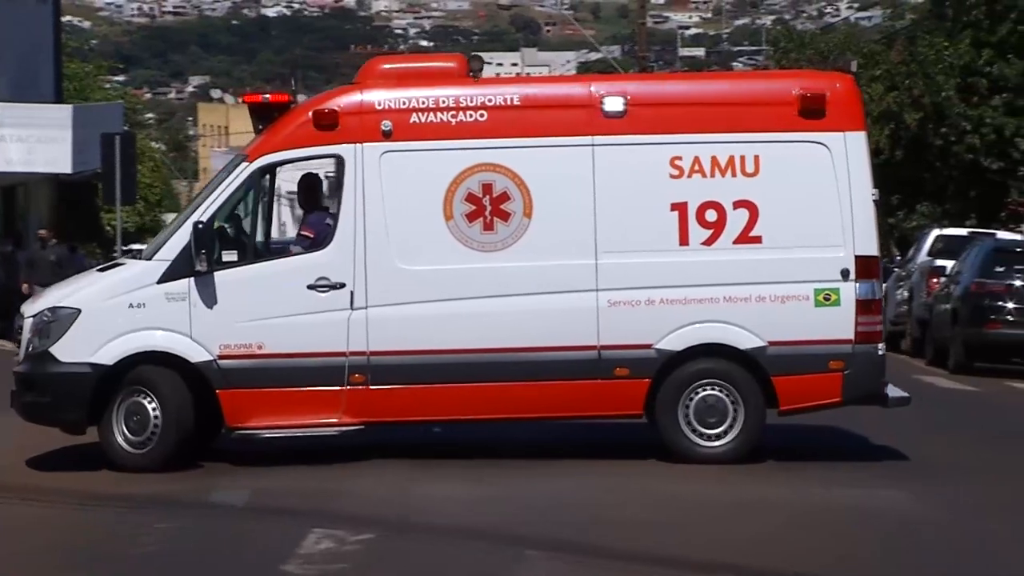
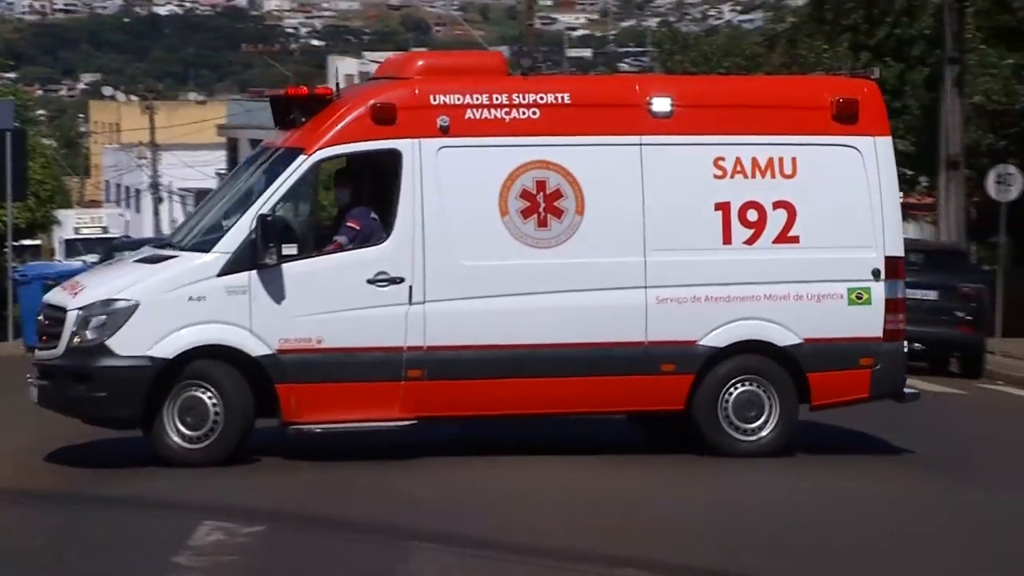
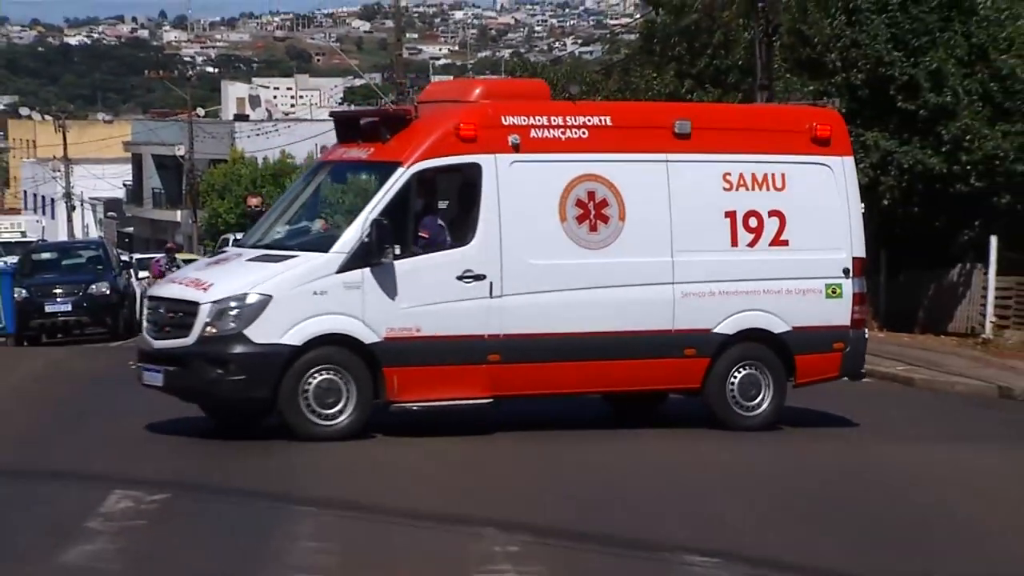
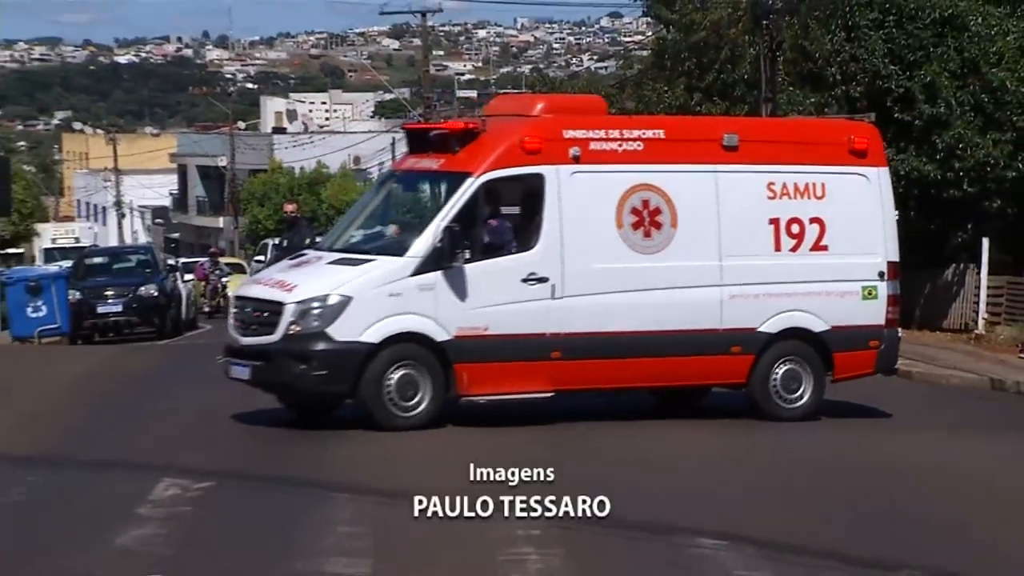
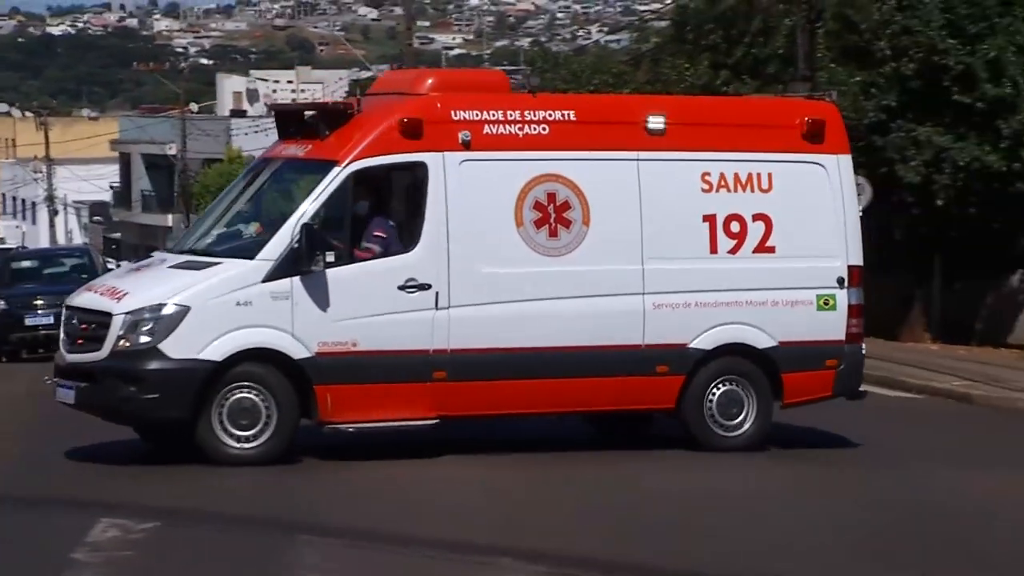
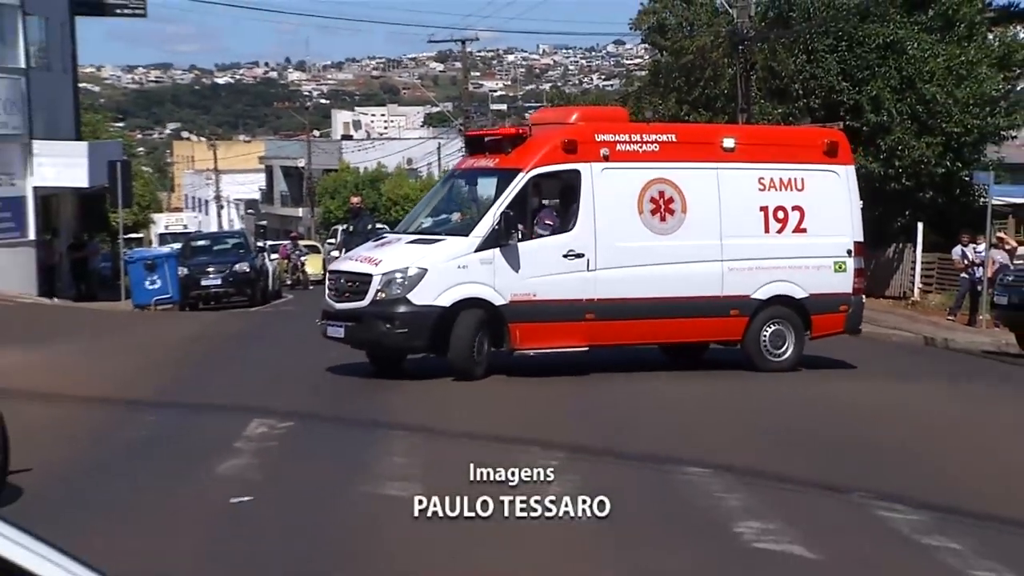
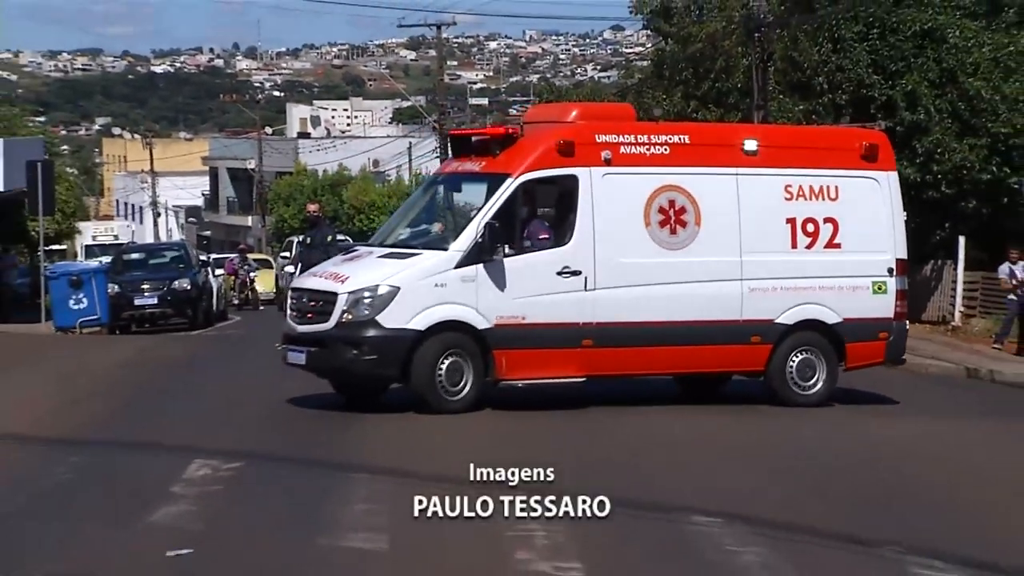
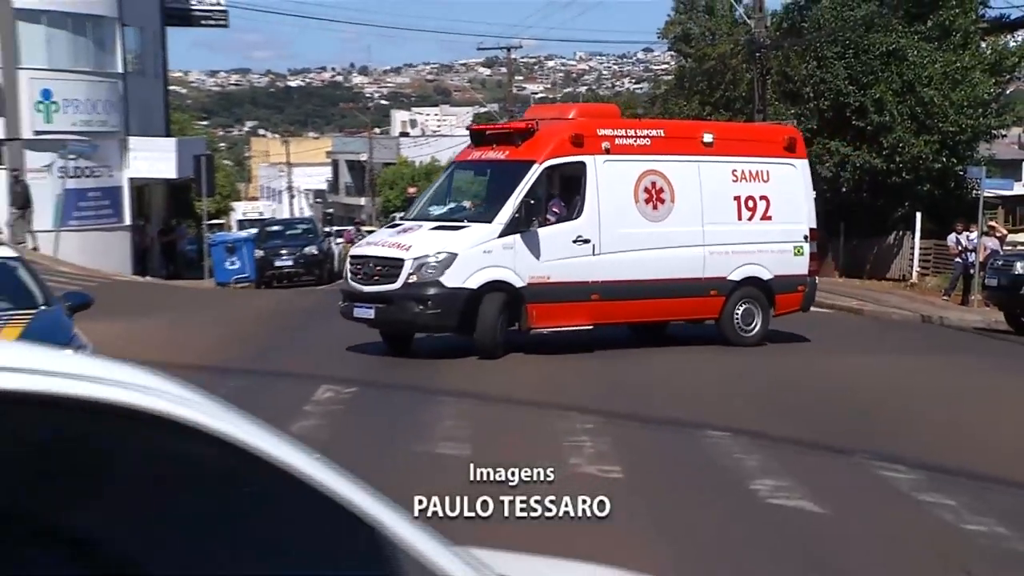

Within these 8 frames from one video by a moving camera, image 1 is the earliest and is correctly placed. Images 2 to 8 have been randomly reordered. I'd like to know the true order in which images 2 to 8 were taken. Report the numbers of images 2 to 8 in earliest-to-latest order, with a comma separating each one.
2, 5, 3, 4, 7, 6, 8
